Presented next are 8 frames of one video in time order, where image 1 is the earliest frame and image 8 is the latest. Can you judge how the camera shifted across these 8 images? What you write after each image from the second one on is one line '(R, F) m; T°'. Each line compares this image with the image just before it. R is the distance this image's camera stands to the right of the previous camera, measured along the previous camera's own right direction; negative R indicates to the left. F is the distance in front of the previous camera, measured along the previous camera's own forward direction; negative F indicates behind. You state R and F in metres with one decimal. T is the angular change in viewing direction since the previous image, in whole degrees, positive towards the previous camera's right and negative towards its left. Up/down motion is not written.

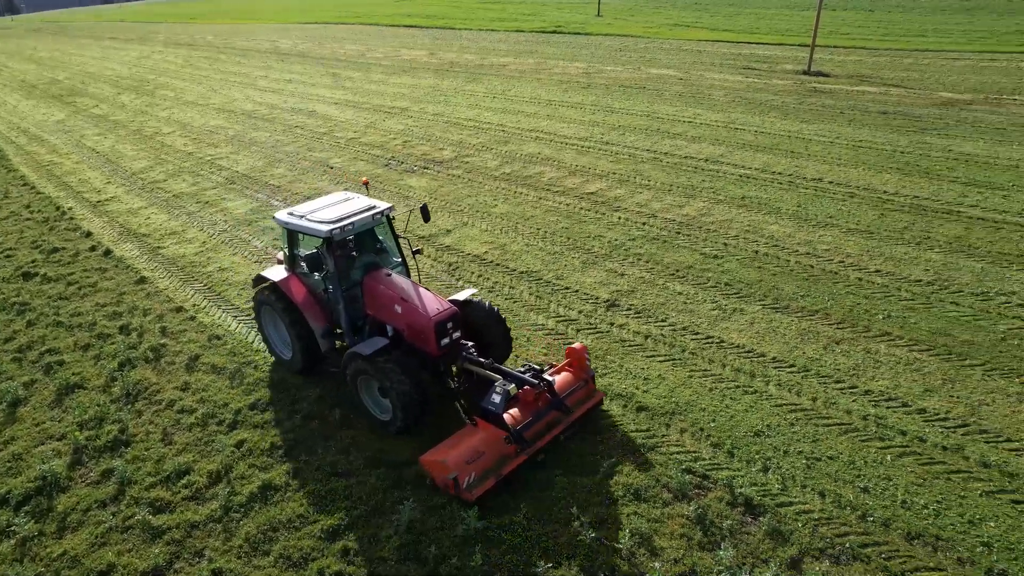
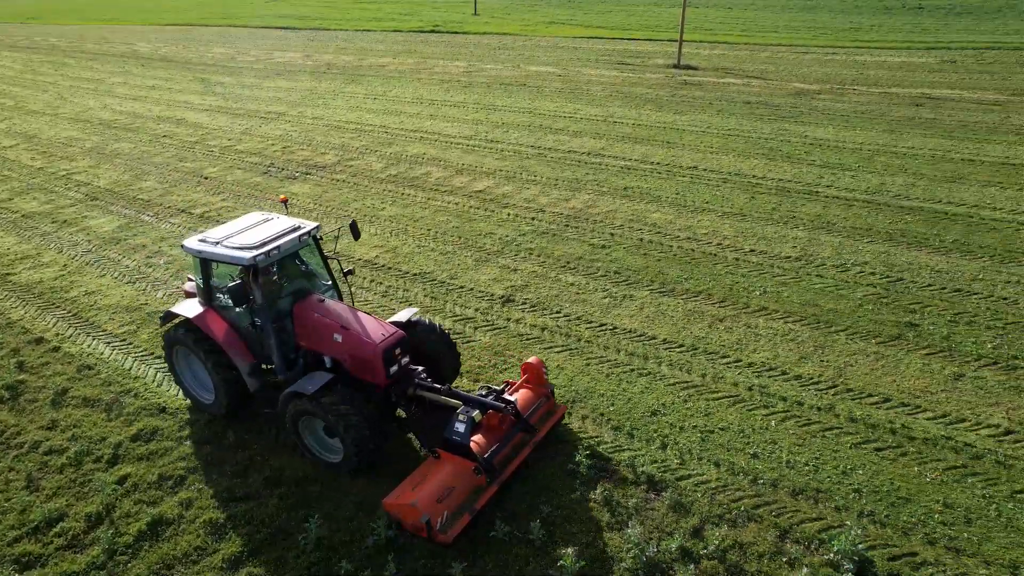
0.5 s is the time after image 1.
(0.0, 0.0) m; +9°
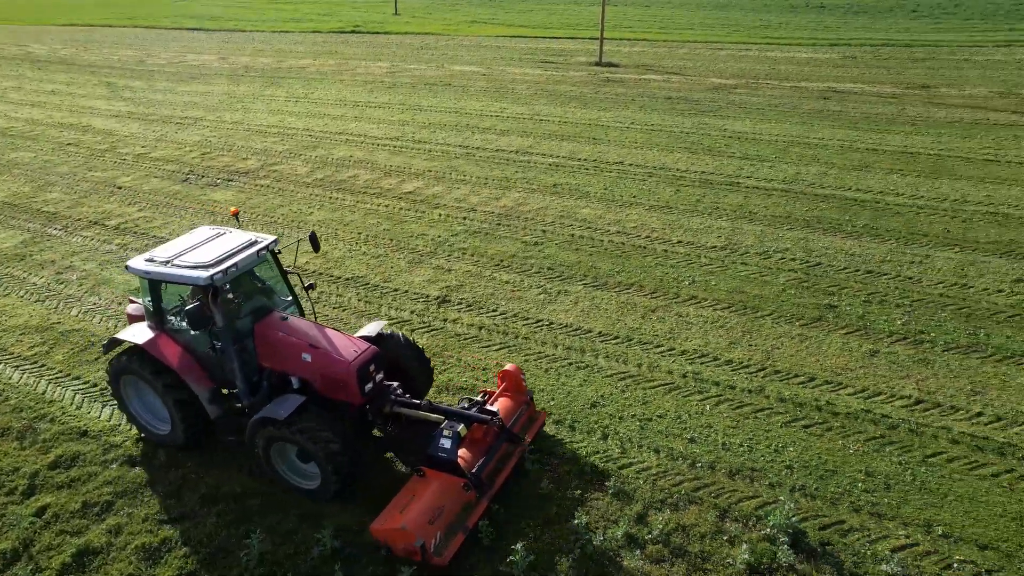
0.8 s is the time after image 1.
(0.0, 0.0) m; +6°
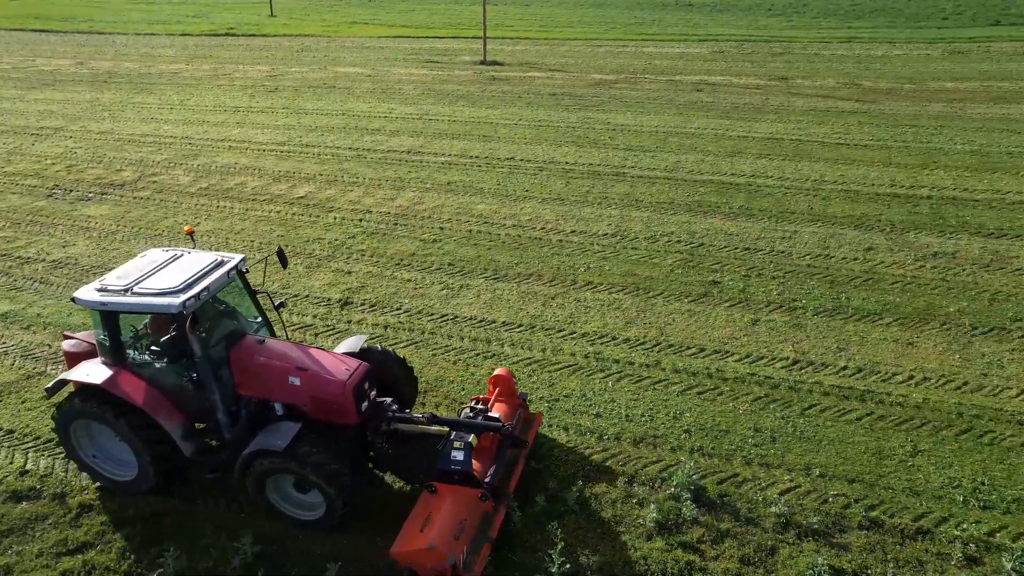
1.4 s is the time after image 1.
(-0.1, -0.2) m; +8°
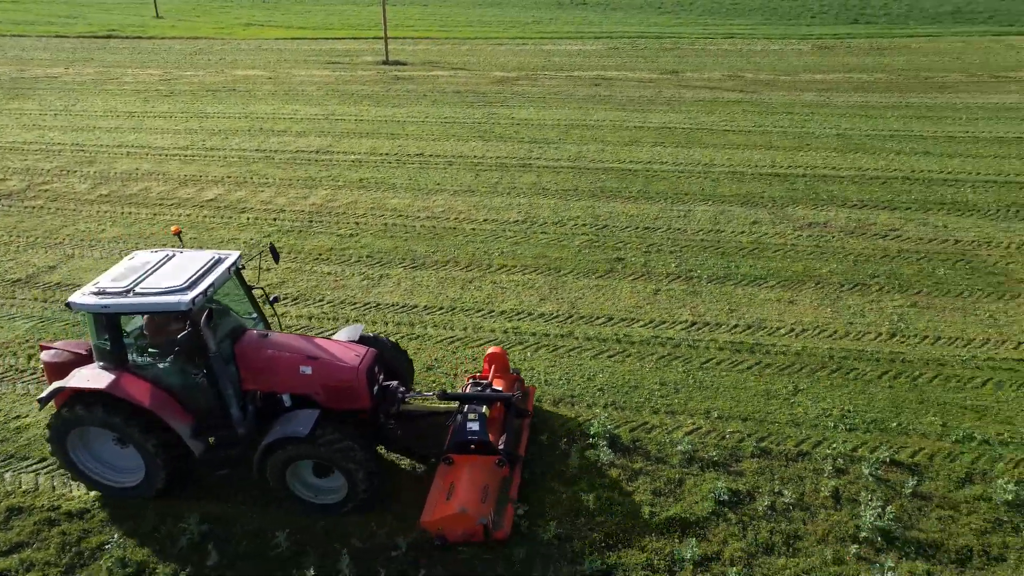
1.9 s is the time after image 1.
(-0.1, -0.5) m; +7°
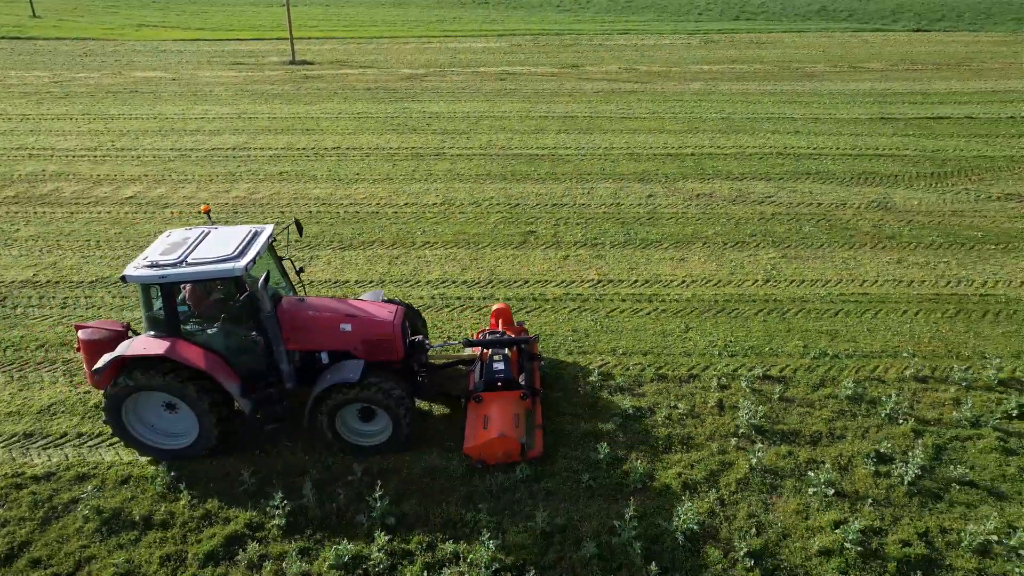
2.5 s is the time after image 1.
(-0.2, -0.9) m; +7°
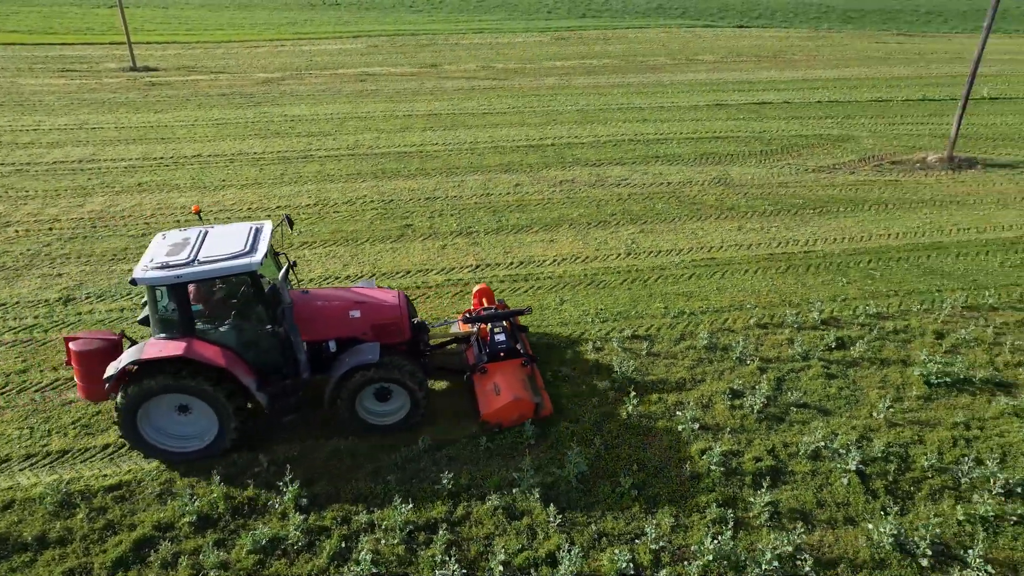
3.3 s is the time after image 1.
(-0.2, -0.5) m; +10°
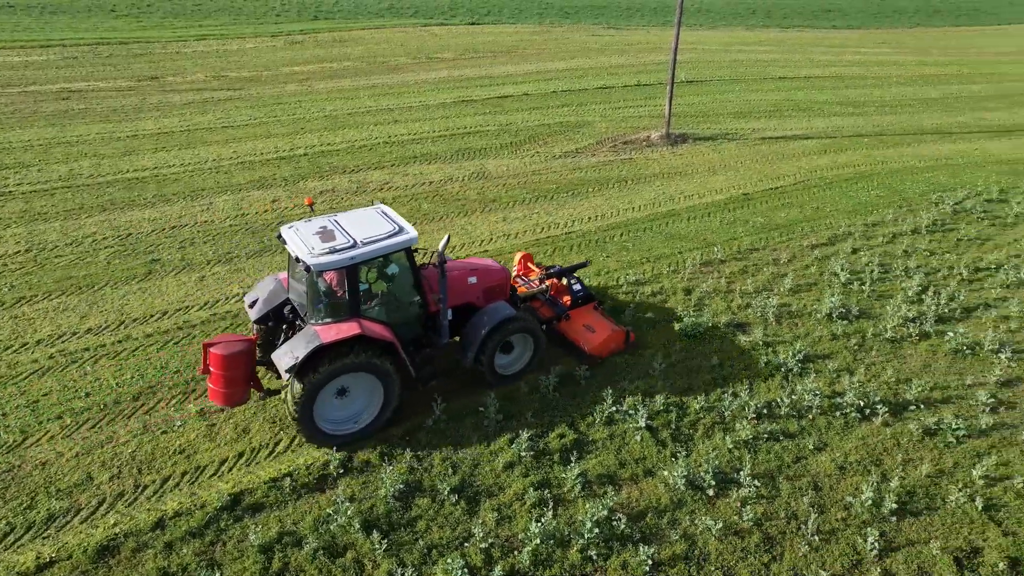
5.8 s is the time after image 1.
(-0.1, +0.1) m; +19°
